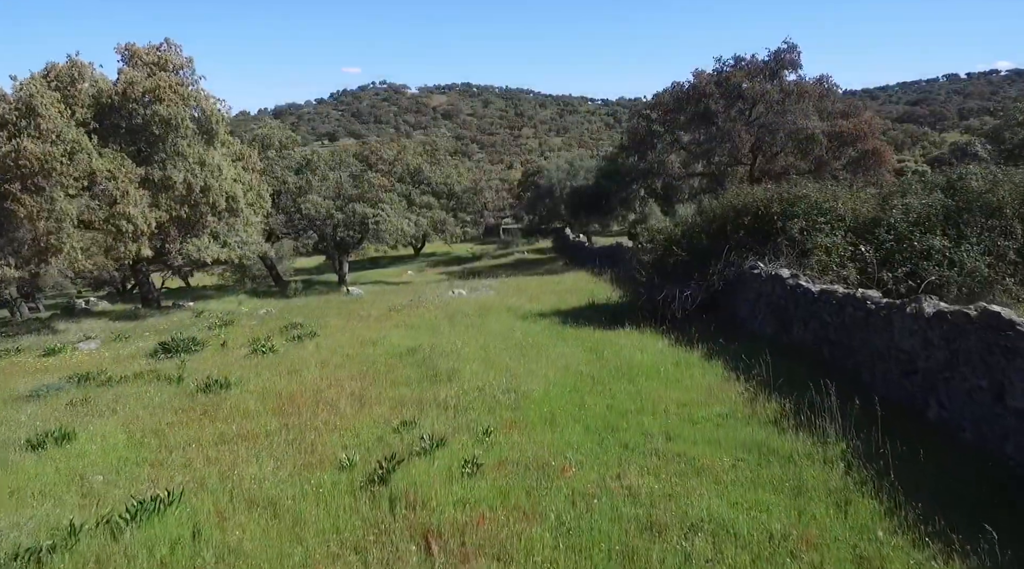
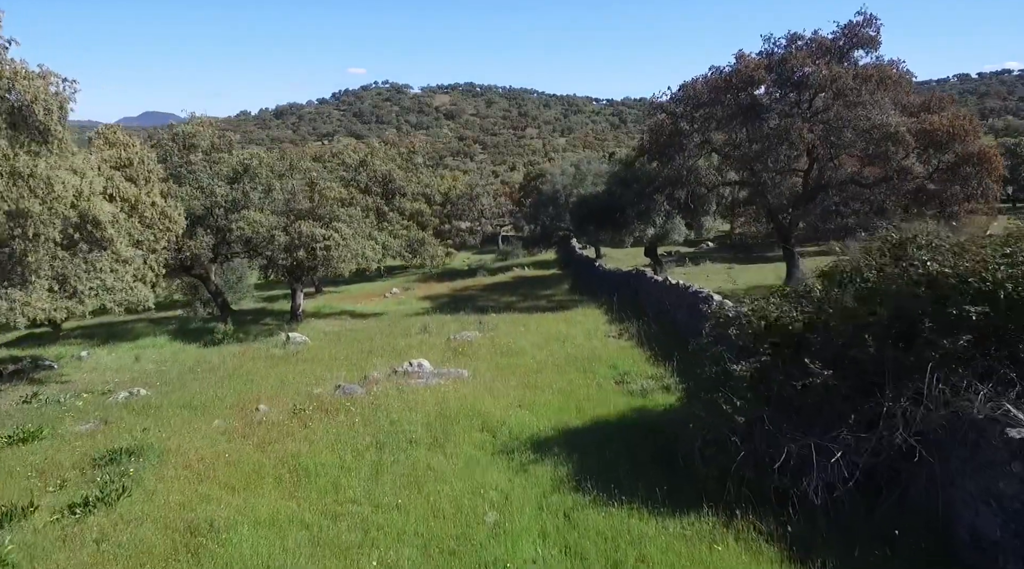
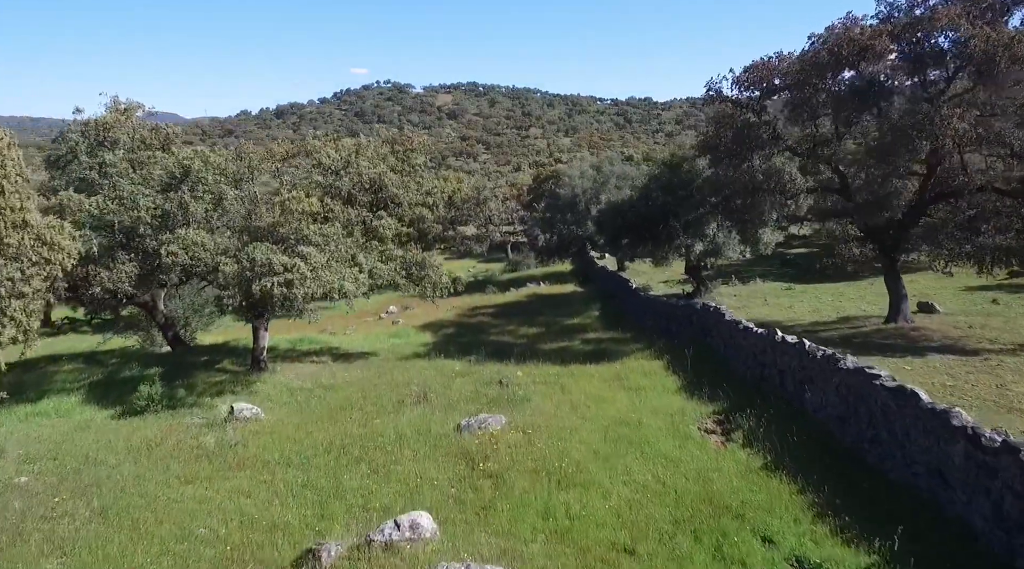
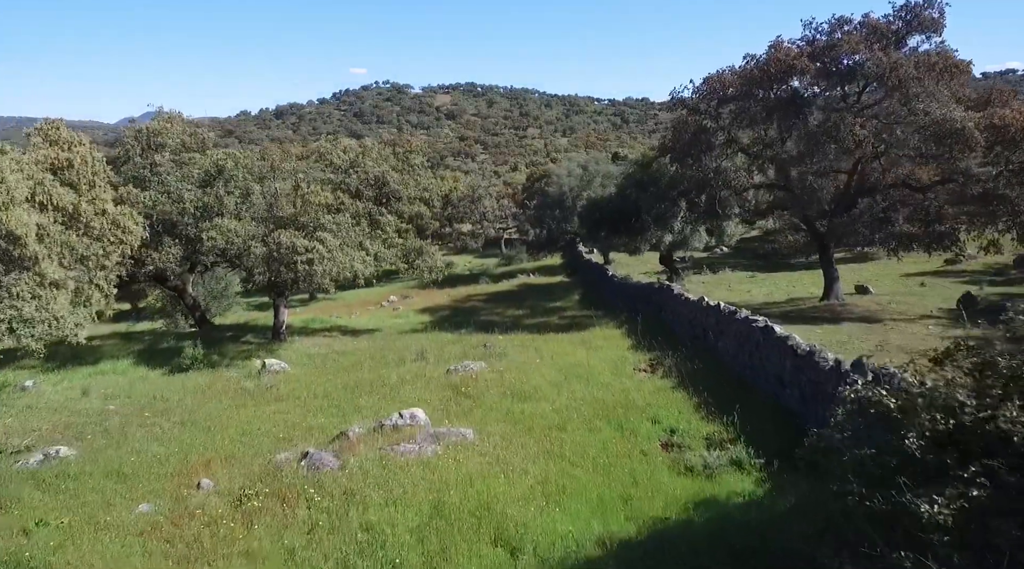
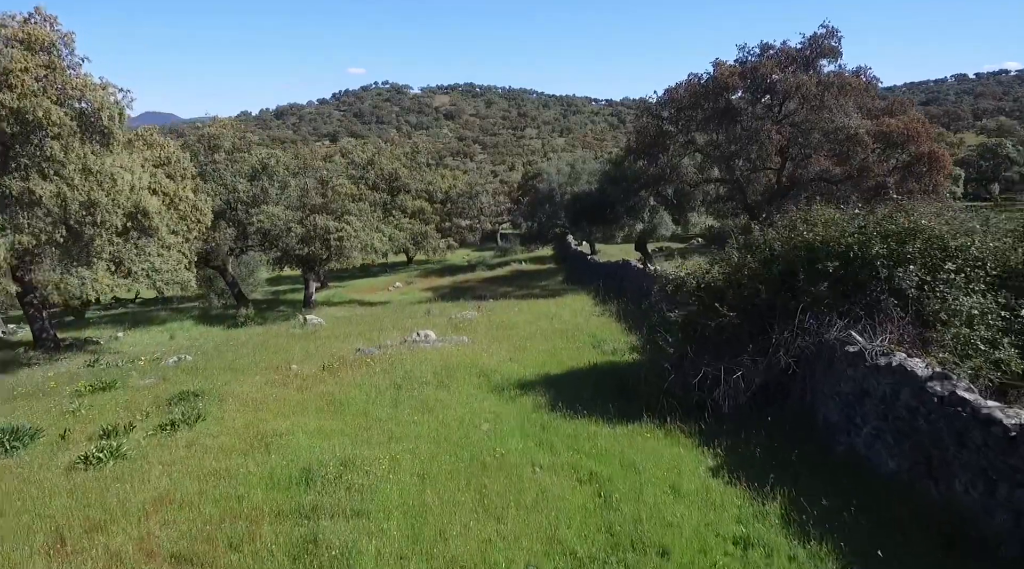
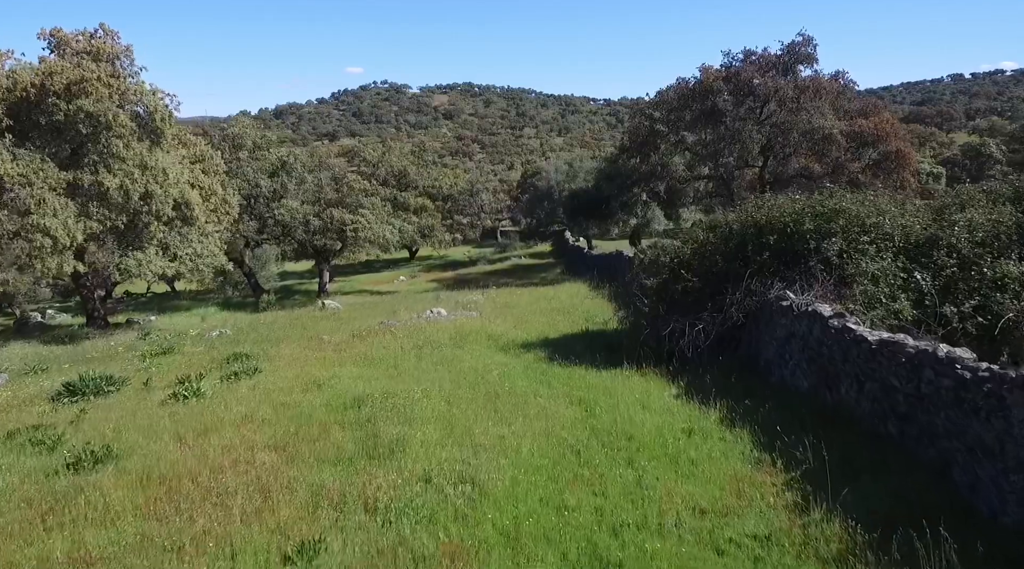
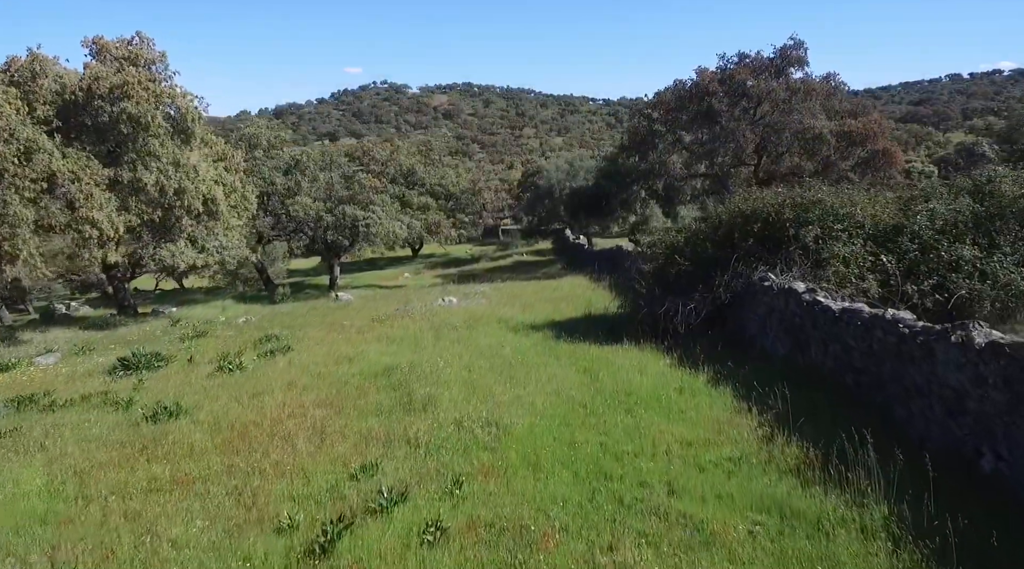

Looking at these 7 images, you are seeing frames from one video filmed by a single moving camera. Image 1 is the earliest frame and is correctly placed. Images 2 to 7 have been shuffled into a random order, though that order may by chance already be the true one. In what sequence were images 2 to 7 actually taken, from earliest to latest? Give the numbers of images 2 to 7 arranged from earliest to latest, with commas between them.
7, 6, 5, 2, 4, 3
